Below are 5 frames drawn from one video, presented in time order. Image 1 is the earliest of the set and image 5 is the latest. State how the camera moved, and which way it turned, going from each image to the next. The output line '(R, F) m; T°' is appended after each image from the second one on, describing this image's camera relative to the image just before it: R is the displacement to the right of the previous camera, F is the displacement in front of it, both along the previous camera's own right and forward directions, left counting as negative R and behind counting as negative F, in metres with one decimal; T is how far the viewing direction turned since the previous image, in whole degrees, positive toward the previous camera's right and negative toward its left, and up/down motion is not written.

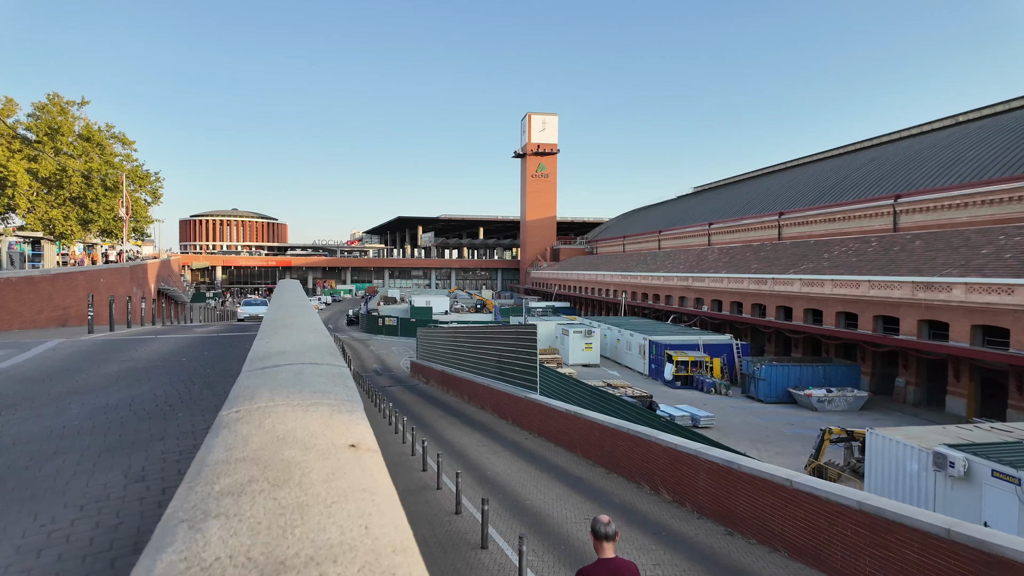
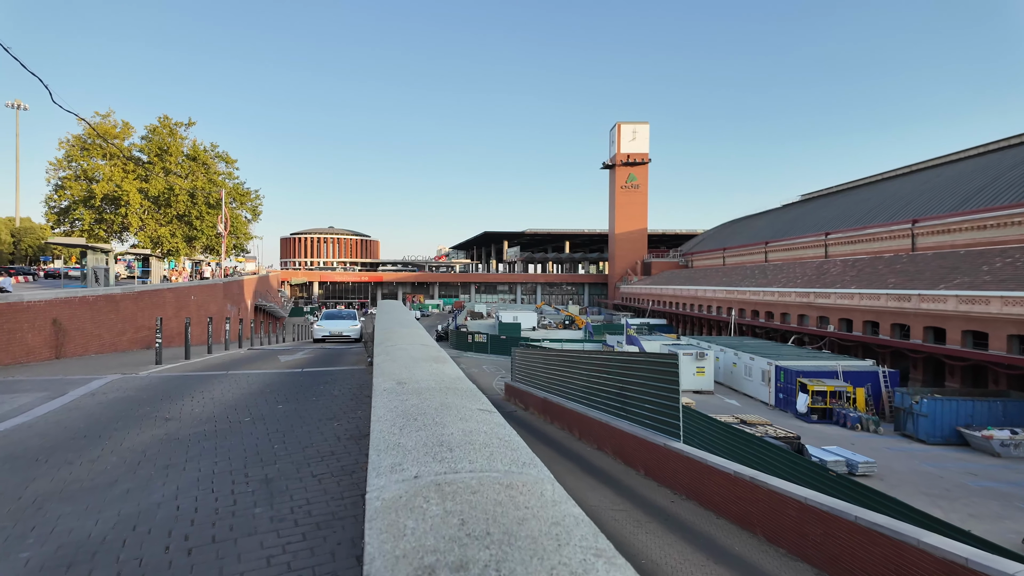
(-1.0, +2.4) m; -8°
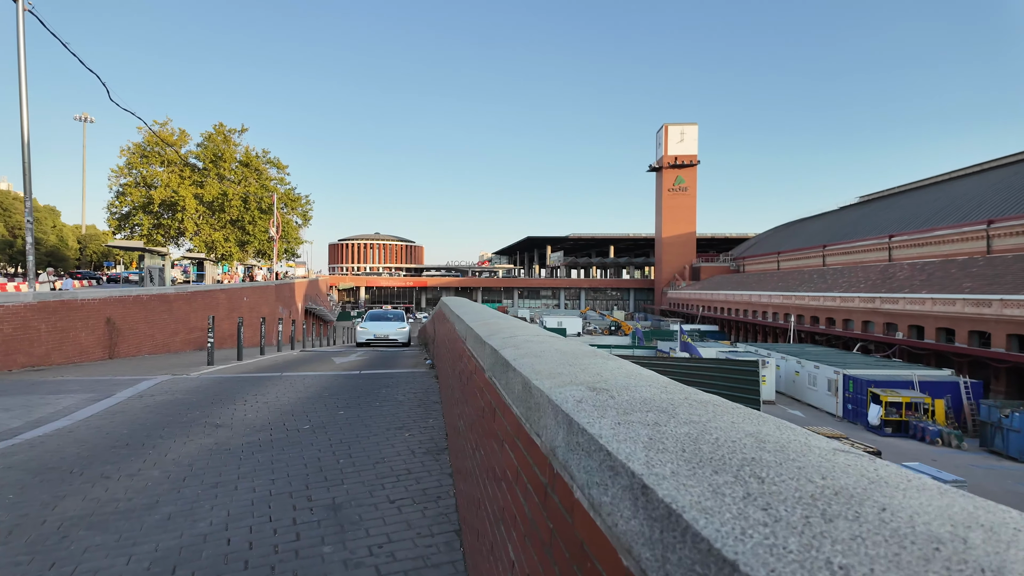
(-0.4, +0.7) m; -4°
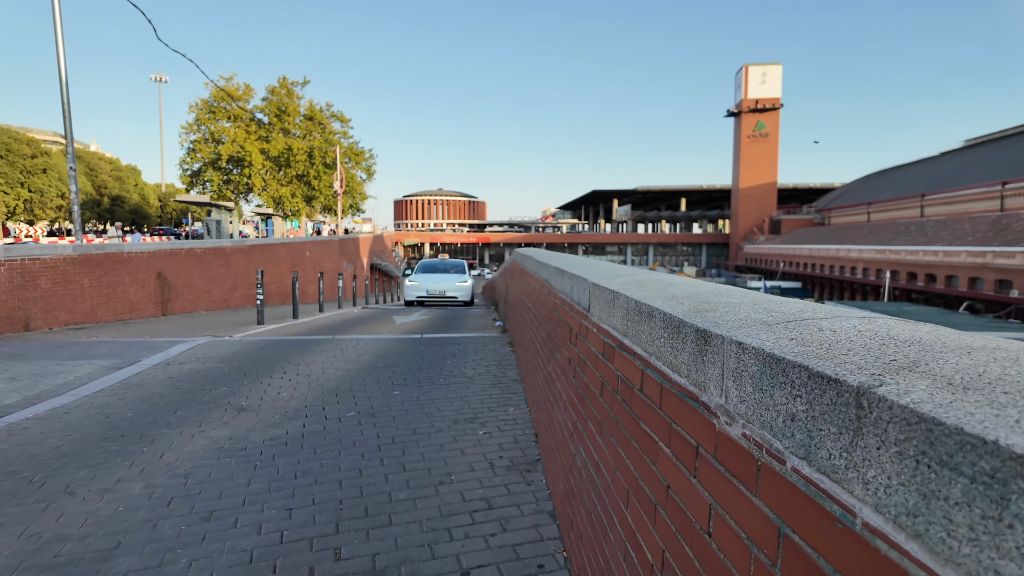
(-0.2, +1.2) m; -6°
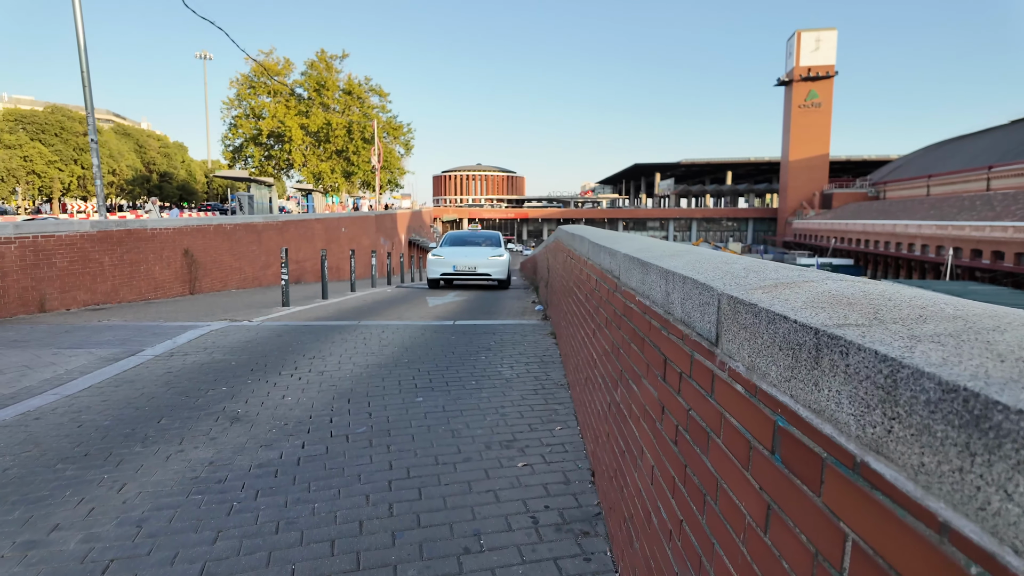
(0.0, +0.7) m; -4°
